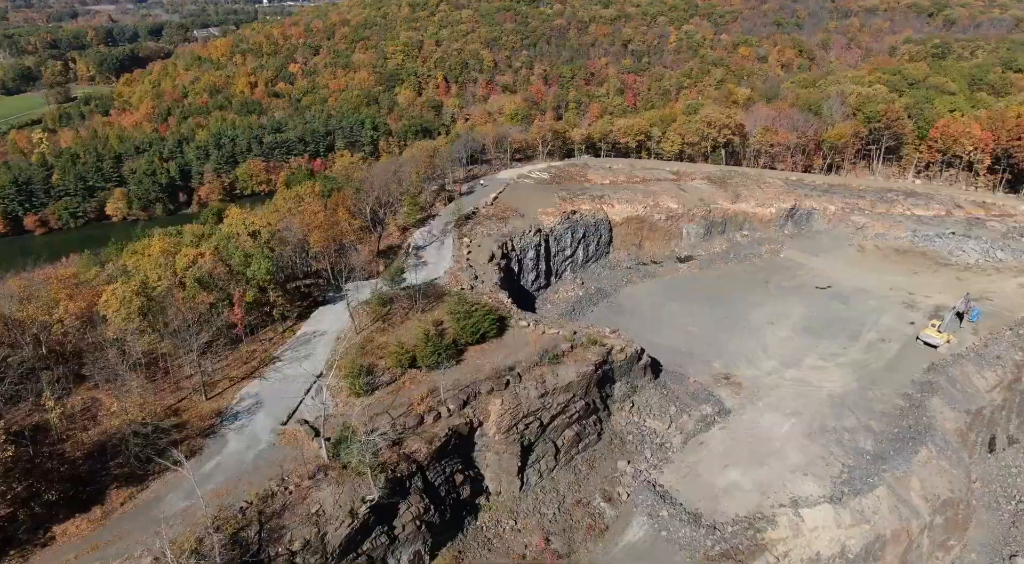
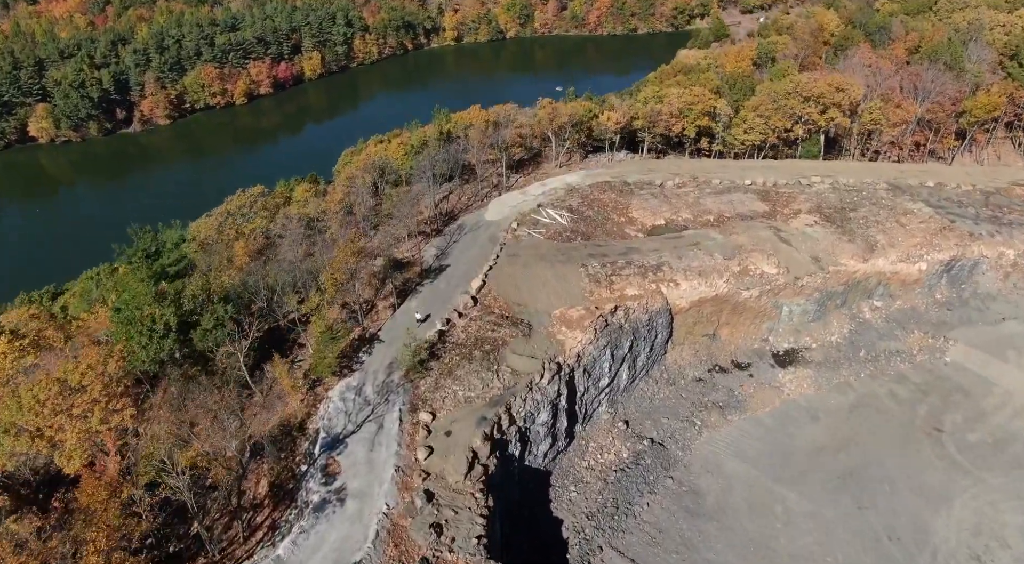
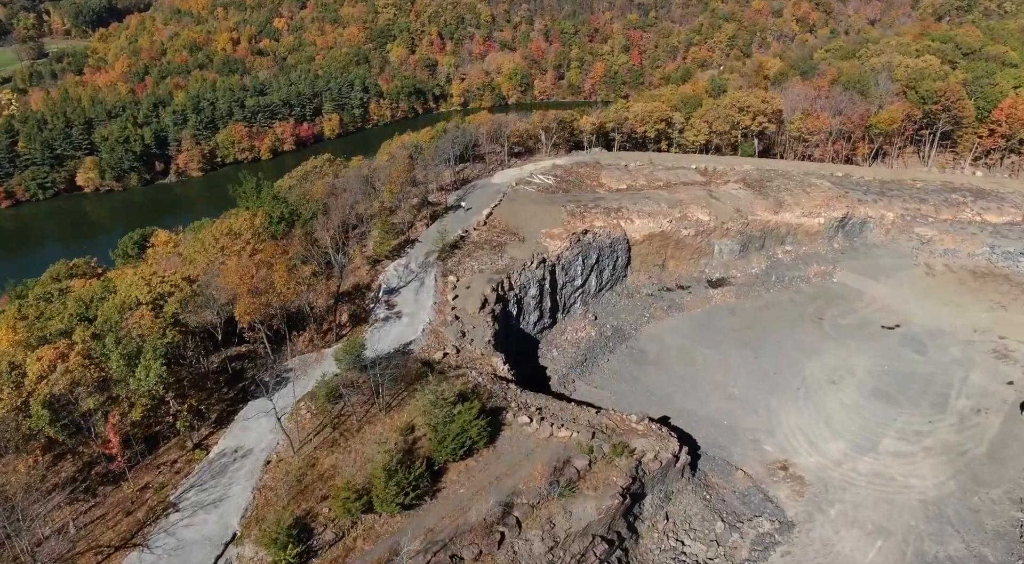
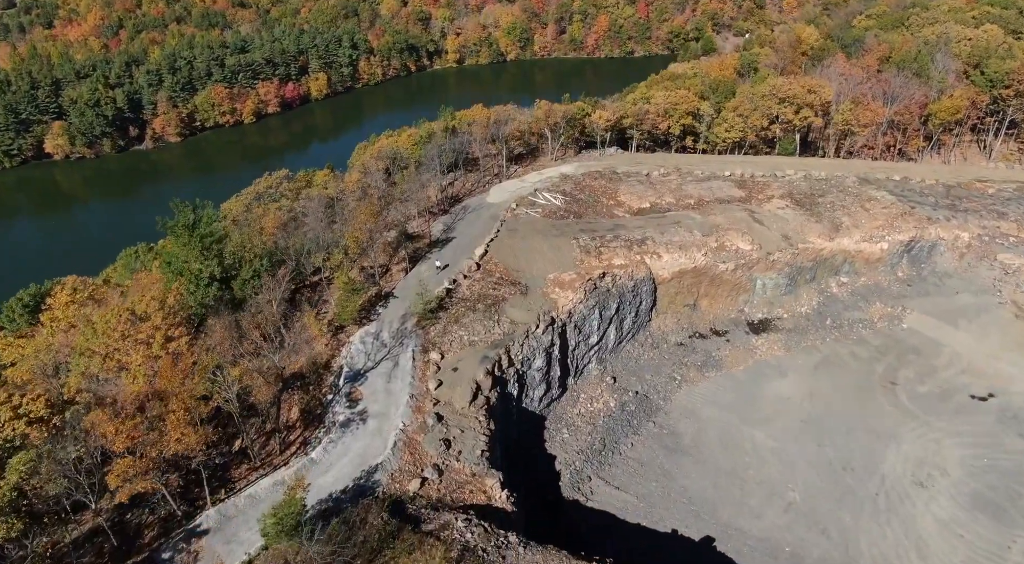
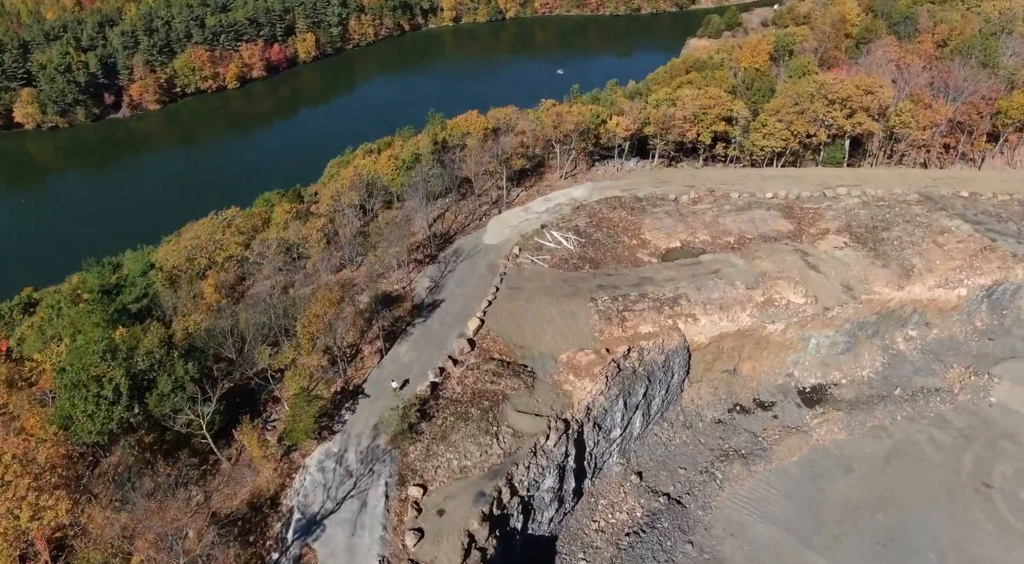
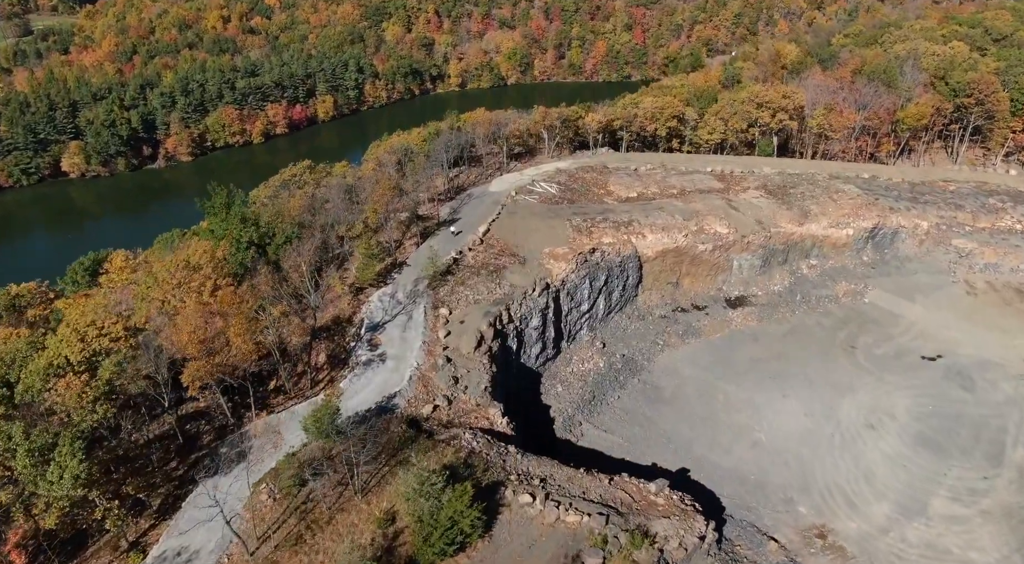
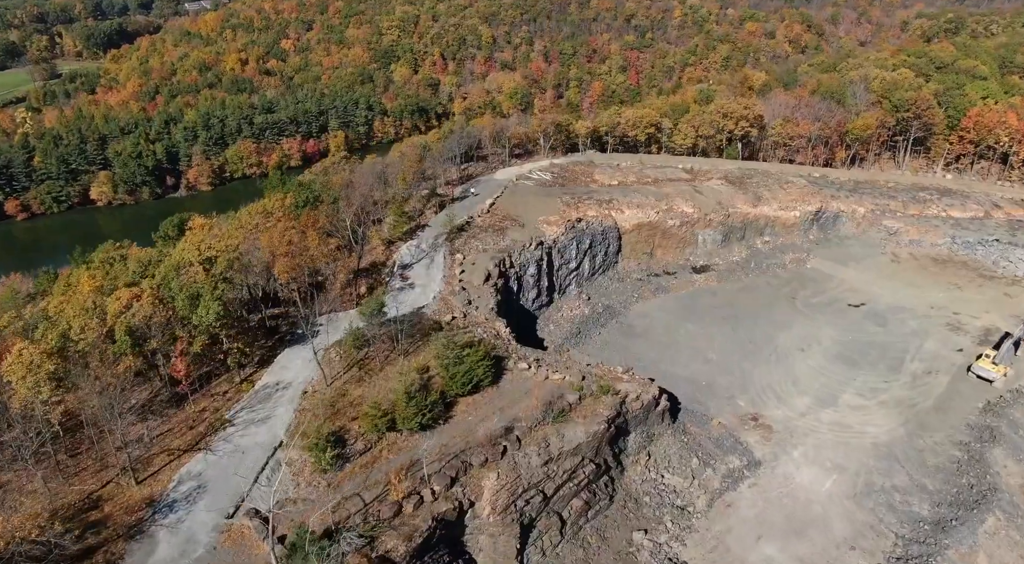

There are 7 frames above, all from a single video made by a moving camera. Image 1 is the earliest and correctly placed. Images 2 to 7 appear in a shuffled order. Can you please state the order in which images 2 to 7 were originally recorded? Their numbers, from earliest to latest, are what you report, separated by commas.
7, 3, 6, 4, 2, 5
